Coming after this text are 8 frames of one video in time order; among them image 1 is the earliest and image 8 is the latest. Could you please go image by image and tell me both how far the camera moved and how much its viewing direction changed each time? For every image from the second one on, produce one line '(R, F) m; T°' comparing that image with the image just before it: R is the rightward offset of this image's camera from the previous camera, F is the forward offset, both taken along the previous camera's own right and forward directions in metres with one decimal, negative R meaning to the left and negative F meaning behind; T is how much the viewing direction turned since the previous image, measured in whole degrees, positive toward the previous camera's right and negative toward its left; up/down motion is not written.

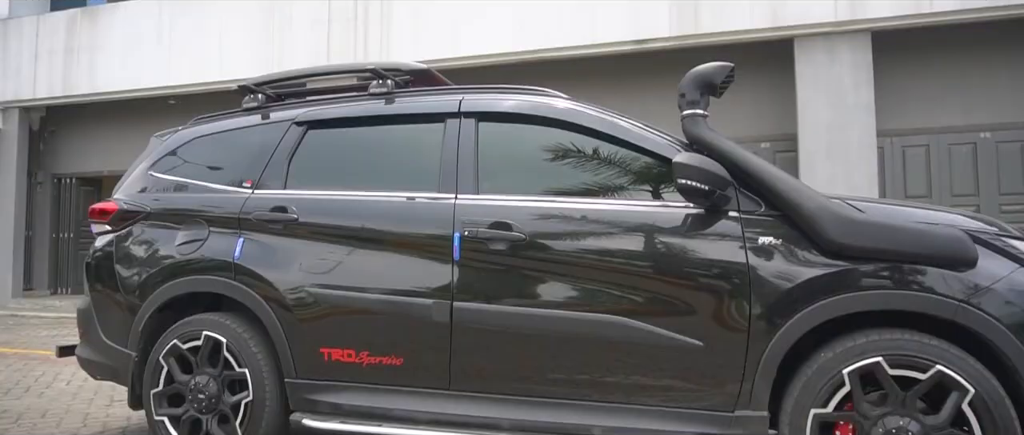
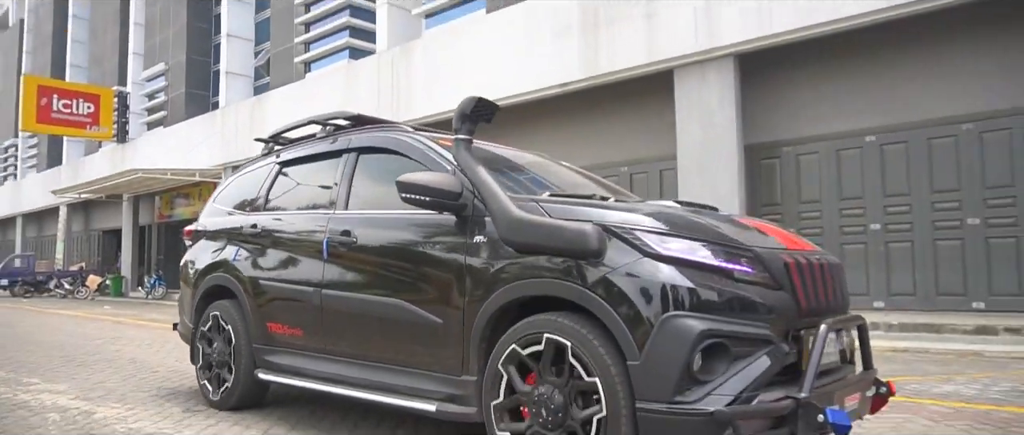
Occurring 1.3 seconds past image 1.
(+2.7, -0.4) m; -26°
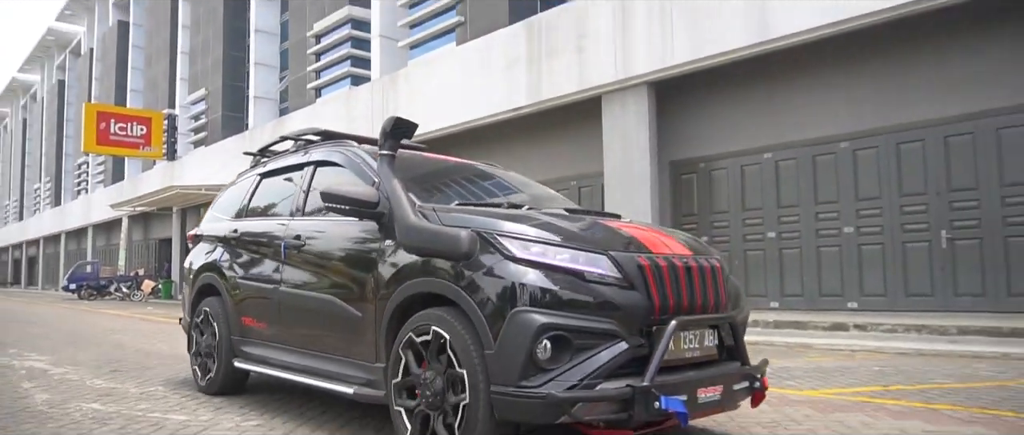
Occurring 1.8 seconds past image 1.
(+1.0, -0.4) m; -6°
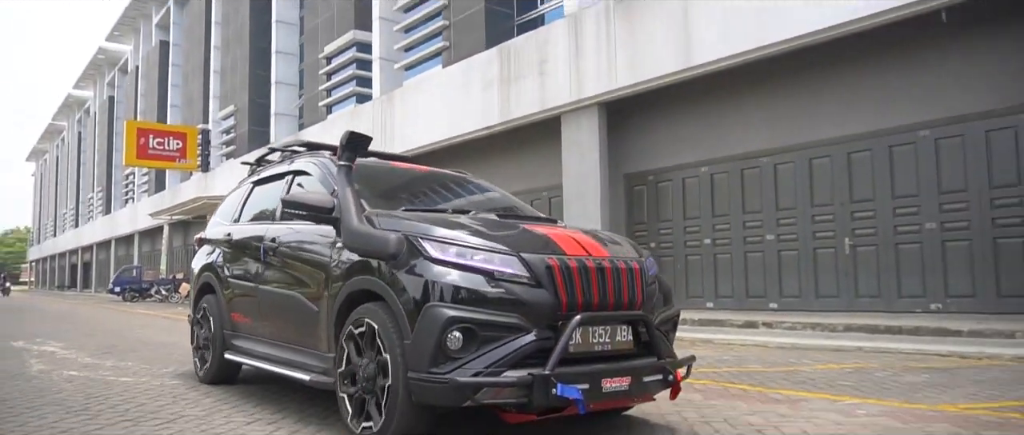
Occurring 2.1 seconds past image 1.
(+0.7, -0.4) m; -4°
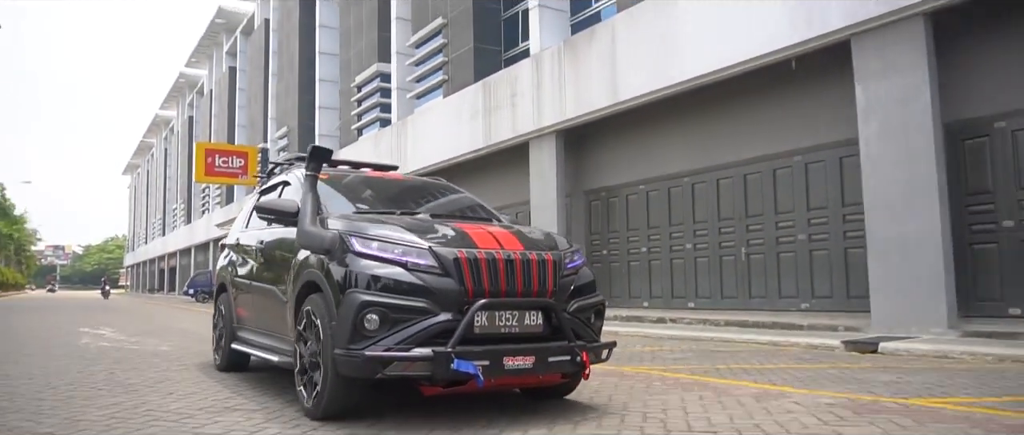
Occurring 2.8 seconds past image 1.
(+1.1, -0.5) m; -7°
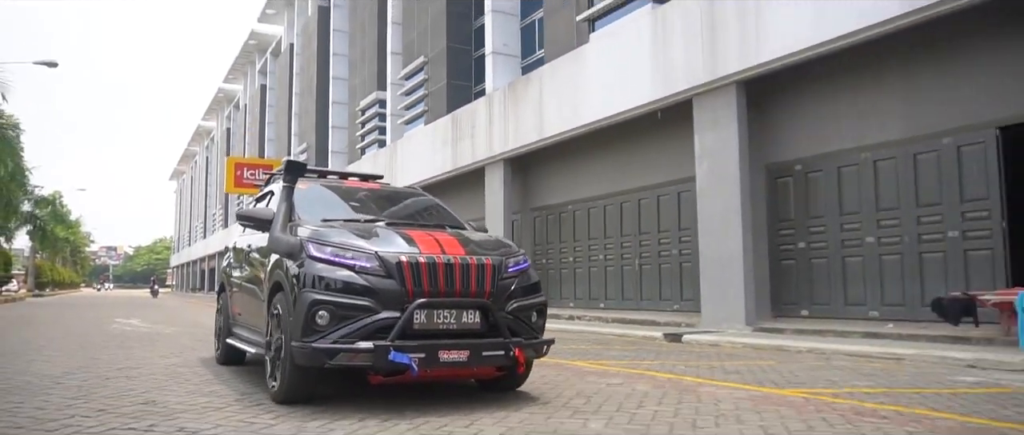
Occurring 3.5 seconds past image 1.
(+0.8, -0.5) m; -4°
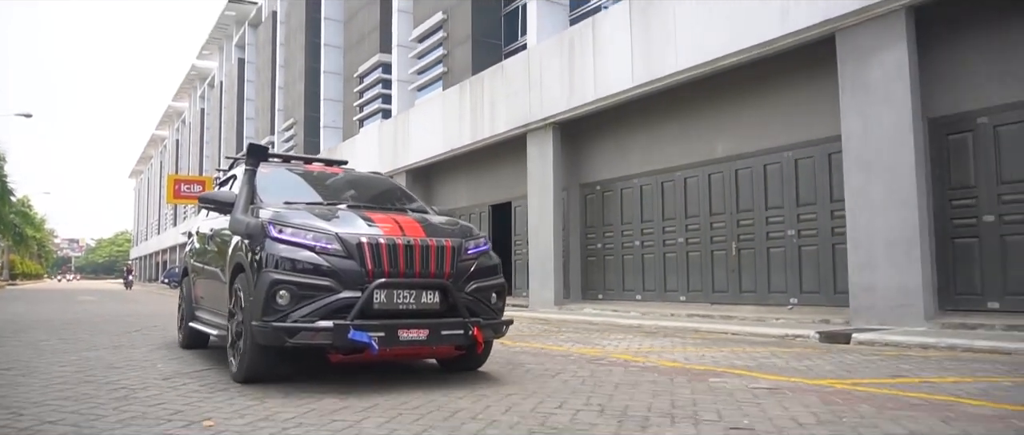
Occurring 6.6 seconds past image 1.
(0.0, +0.1) m; +2°
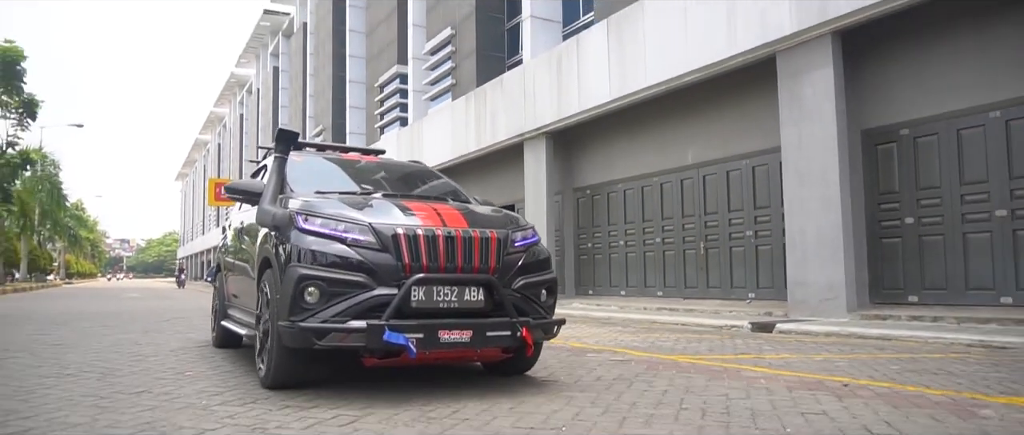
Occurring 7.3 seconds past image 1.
(+0.4, -0.6) m; -3°
